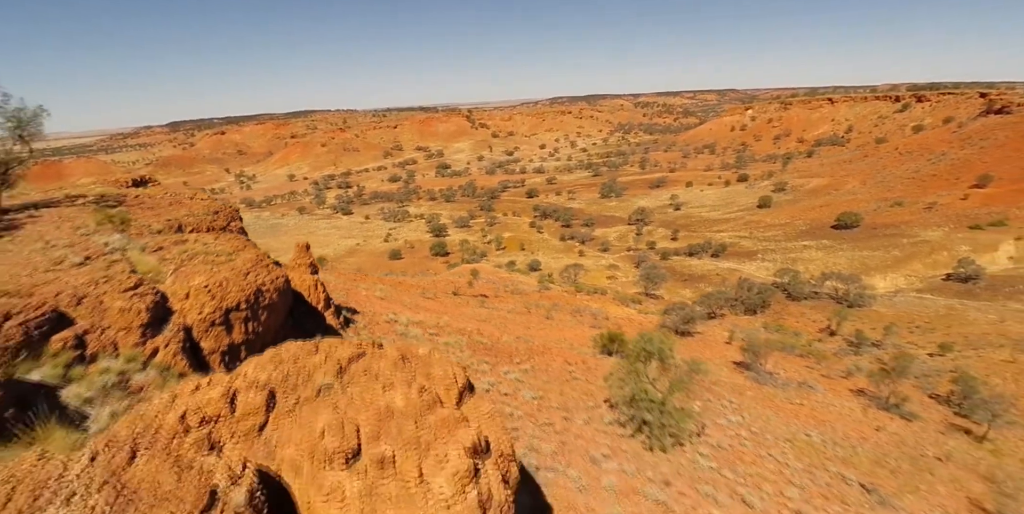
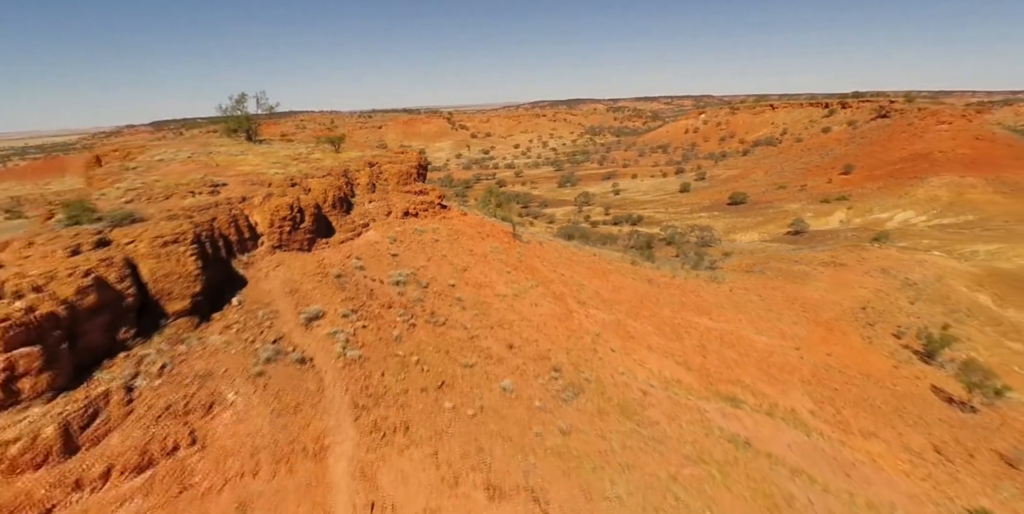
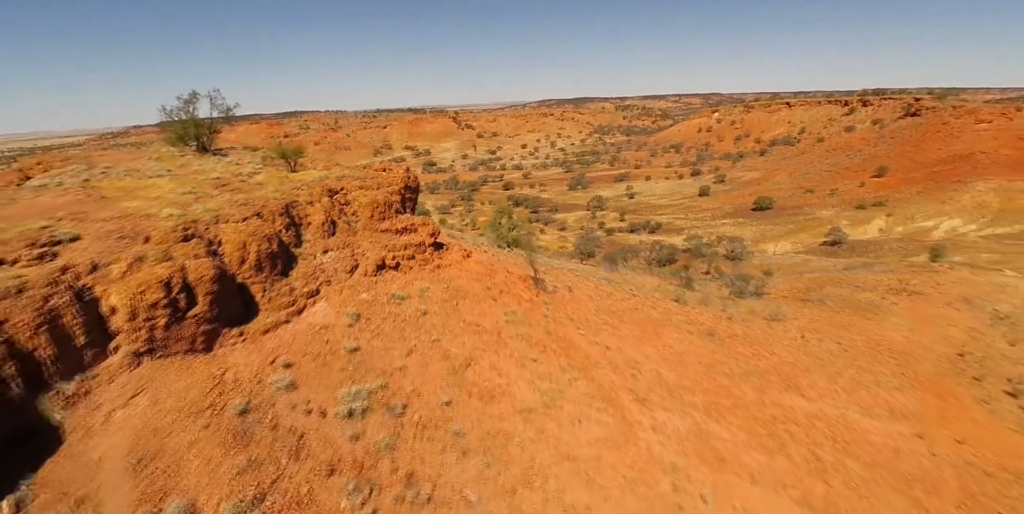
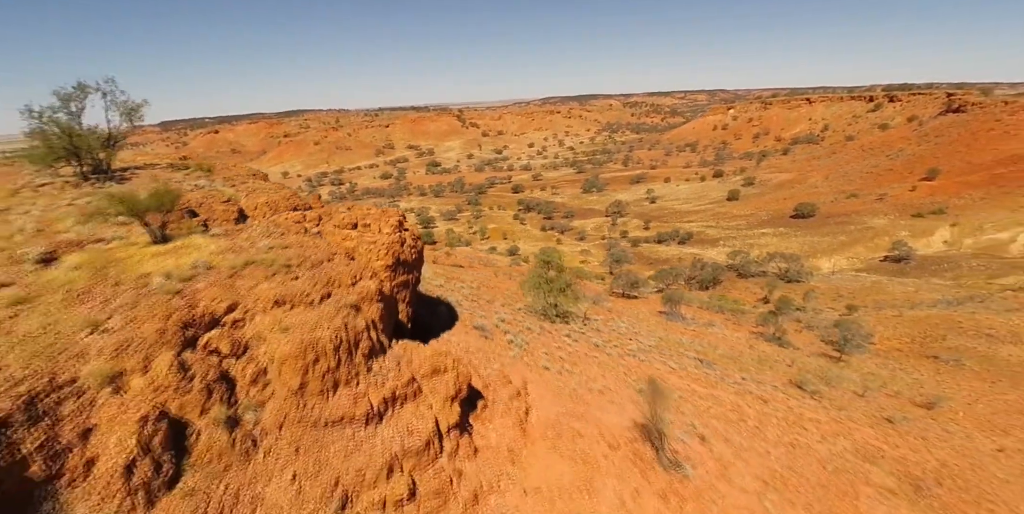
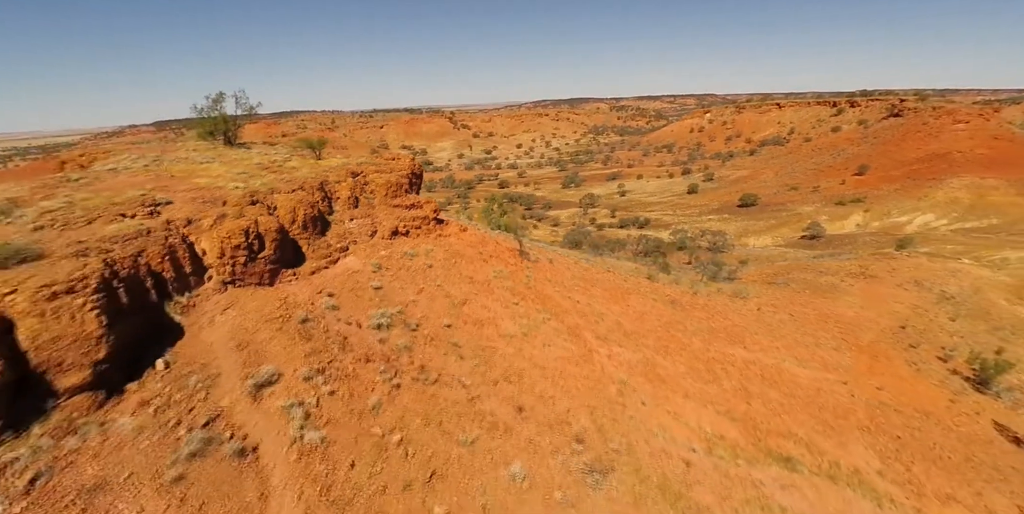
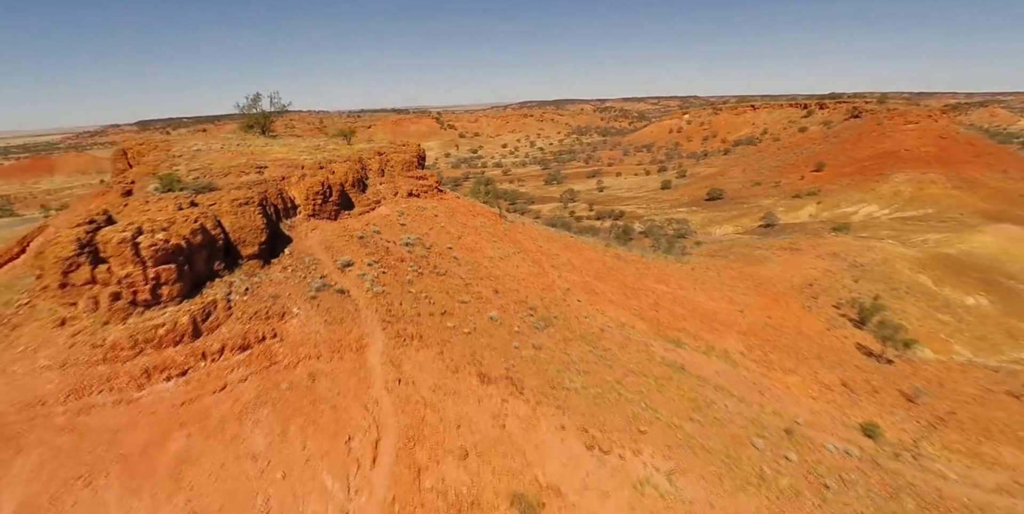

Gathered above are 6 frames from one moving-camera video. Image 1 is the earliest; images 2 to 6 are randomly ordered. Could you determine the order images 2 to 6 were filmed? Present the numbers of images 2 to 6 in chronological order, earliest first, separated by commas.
4, 3, 5, 2, 6
